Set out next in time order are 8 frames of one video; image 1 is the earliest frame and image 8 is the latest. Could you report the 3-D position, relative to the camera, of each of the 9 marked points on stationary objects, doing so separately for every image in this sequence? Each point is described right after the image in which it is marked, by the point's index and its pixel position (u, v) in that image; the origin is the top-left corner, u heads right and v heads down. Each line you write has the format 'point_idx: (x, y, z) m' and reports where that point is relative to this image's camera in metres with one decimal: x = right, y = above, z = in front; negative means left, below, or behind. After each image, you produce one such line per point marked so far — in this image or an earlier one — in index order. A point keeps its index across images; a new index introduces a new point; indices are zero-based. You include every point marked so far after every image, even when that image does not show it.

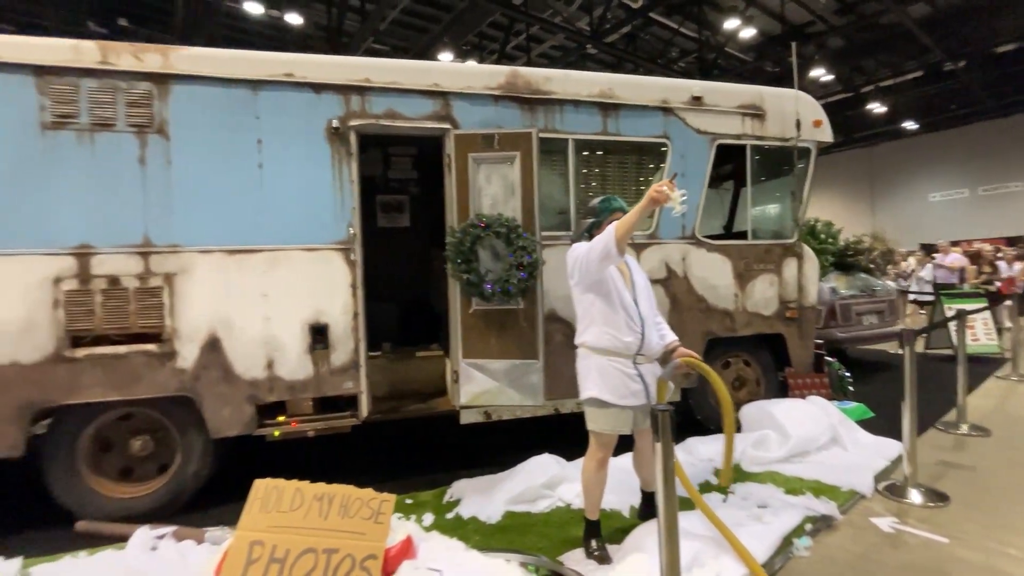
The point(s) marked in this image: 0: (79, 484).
0: (-3.1, -1.4, +3.4) m
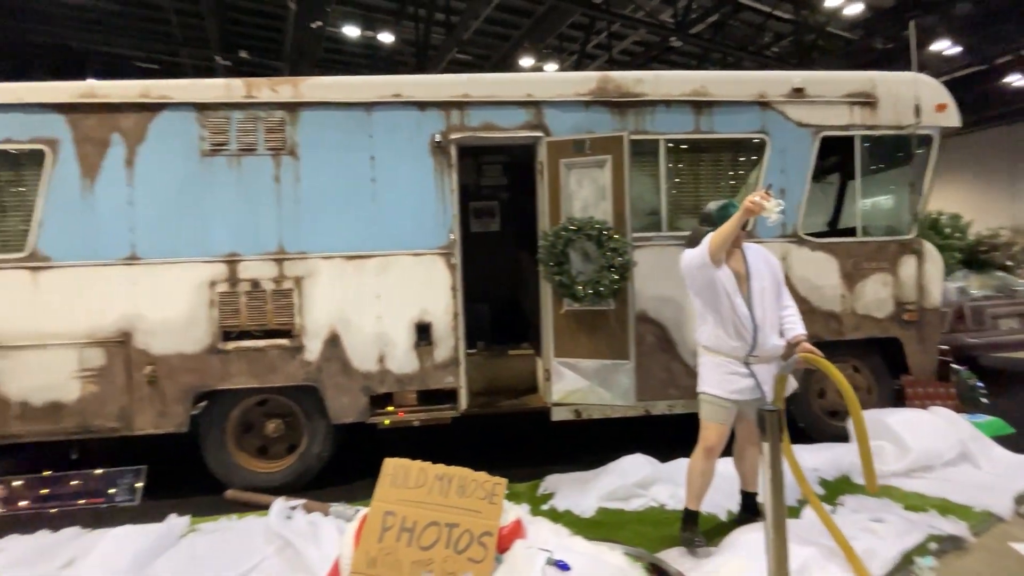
0: (-2.4, -1.4, +4.0) m
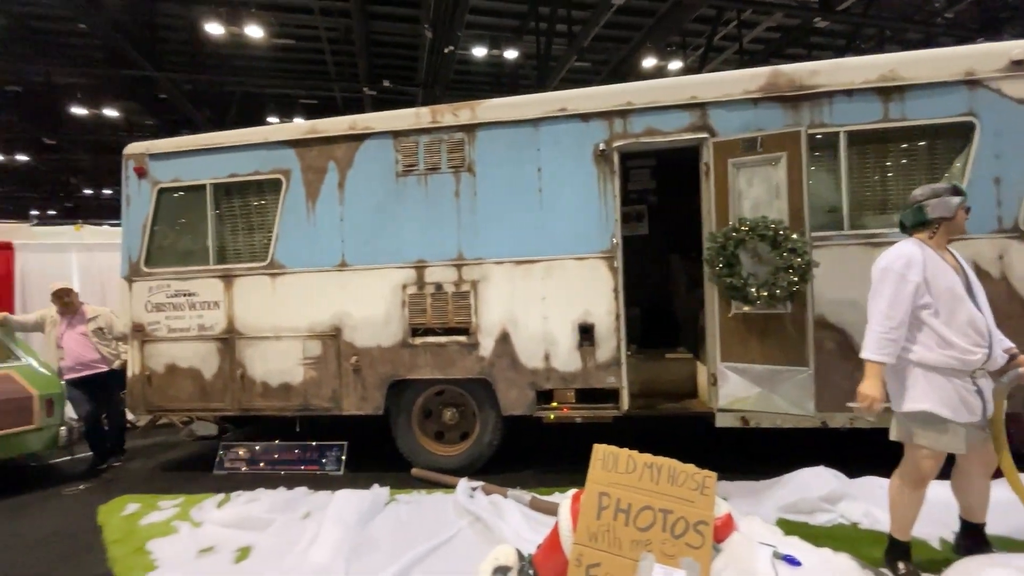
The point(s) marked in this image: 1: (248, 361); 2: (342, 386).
0: (-0.9, -1.4, +4.5) m
1: (-2.5, -0.7, +4.6) m
2: (-1.6, -0.9, +4.5) m
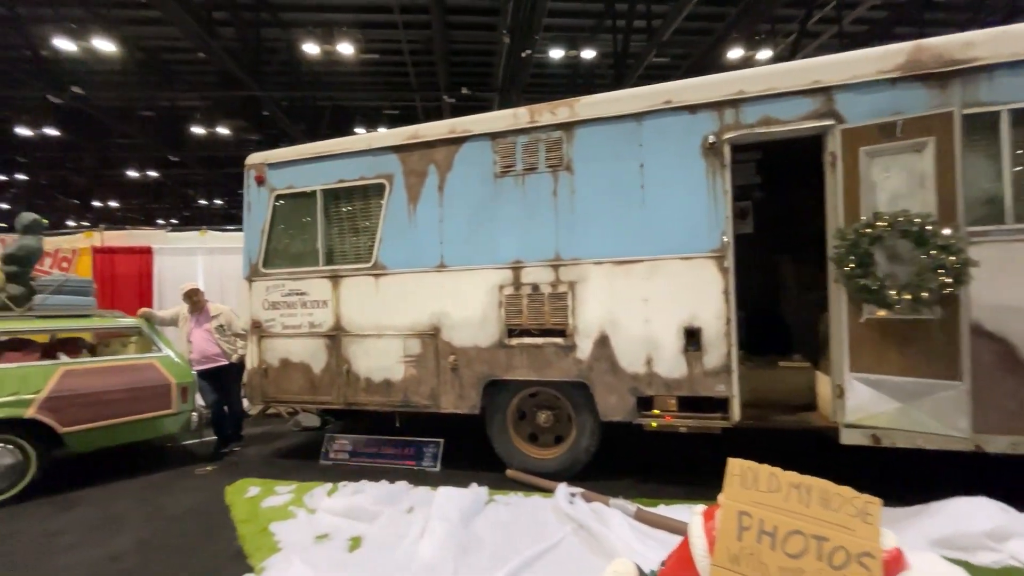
0: (0.0, -1.4, +4.5) m
1: (-1.6, -0.7, +4.8) m
2: (-0.7, -0.9, +4.6) m
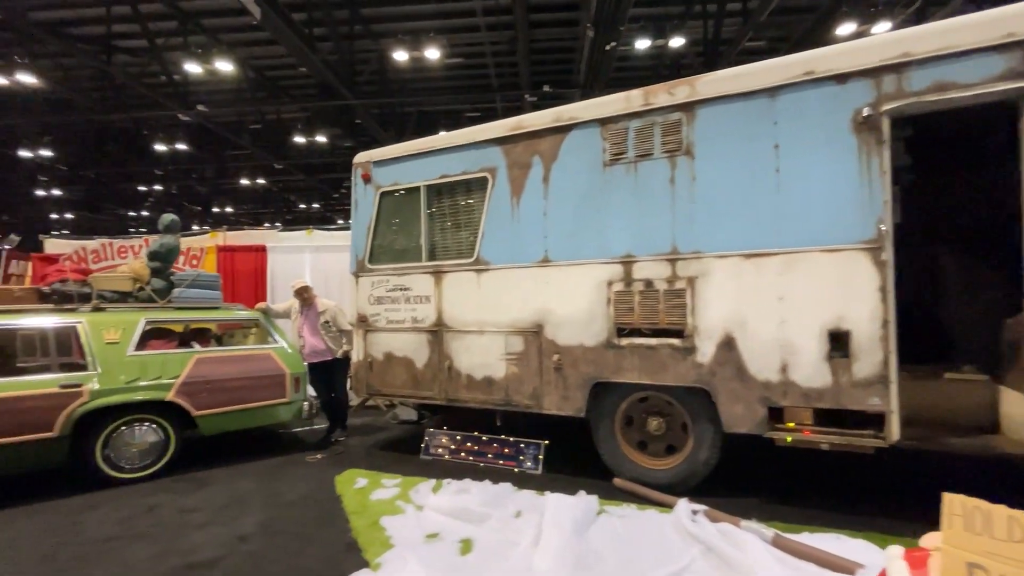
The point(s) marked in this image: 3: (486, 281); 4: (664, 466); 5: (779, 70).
0: (+0.9, -1.4, +4.2) m
1: (-0.6, -0.7, +4.8) m
2: (+0.3, -0.9, +4.4) m
3: (-0.3, +0.1, +4.6) m
4: (+1.3, -1.5, +4.1) m
5: (+2.0, +1.6, +3.5) m
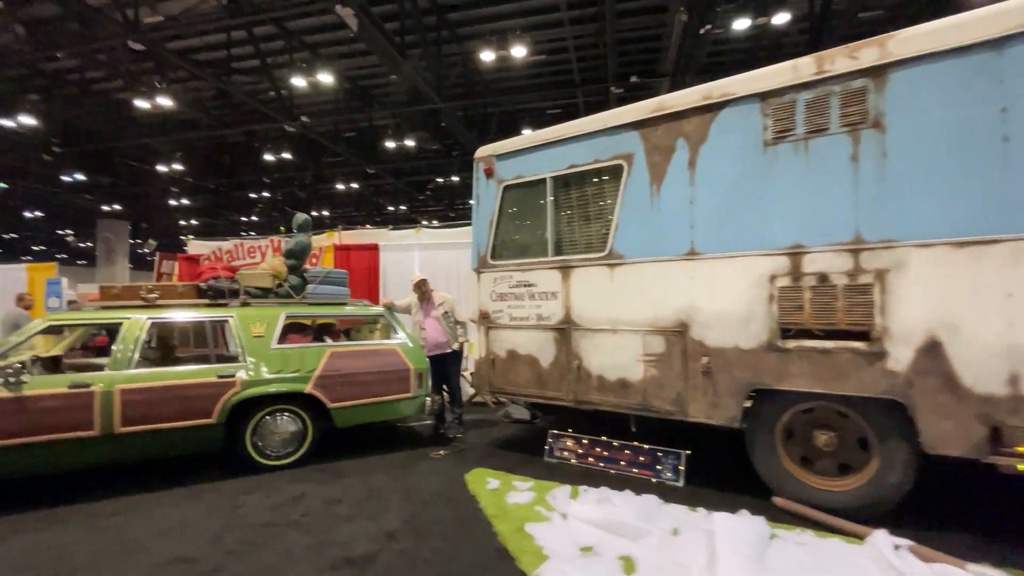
0: (+2.1, -1.4, +3.8) m
1: (+0.7, -0.6, +4.5) m
2: (+1.5, -0.8, +4.0) m
3: (+1.0, +0.1, +4.3) m
4: (+2.4, -1.5, +3.6) m
5: (+3.0, +1.6, +2.9) m
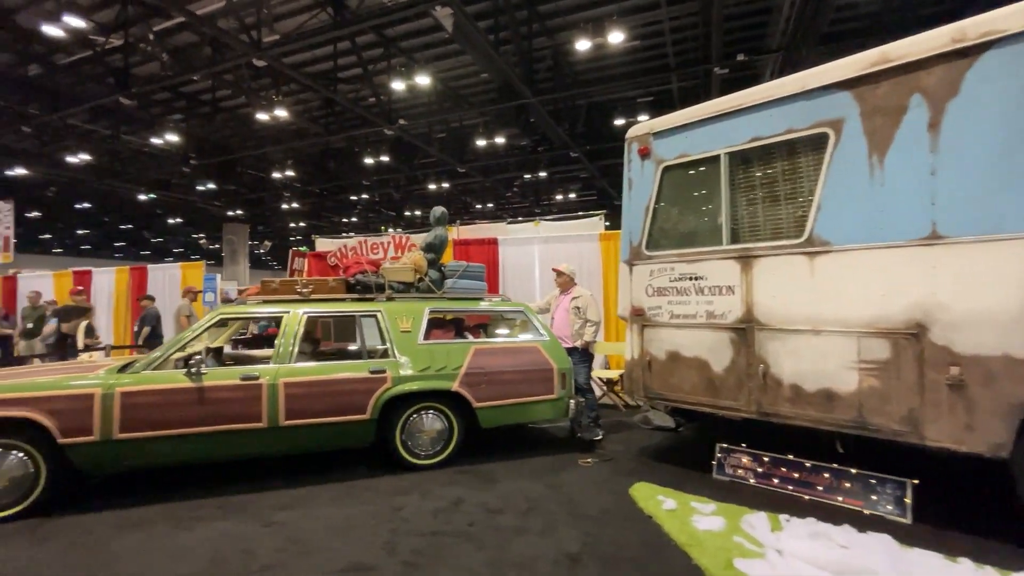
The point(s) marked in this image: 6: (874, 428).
0: (+3.3, -1.3, +2.9) m
1: (+2.1, -0.6, +3.9) m
2: (+2.8, -0.8, +3.2) m
3: (+2.3, +0.2, +3.6) m
4: (+3.6, -1.4, +2.6) m
5: (+4.1, +1.7, +1.9) m
6: (+2.6, -1.0, +3.4) m
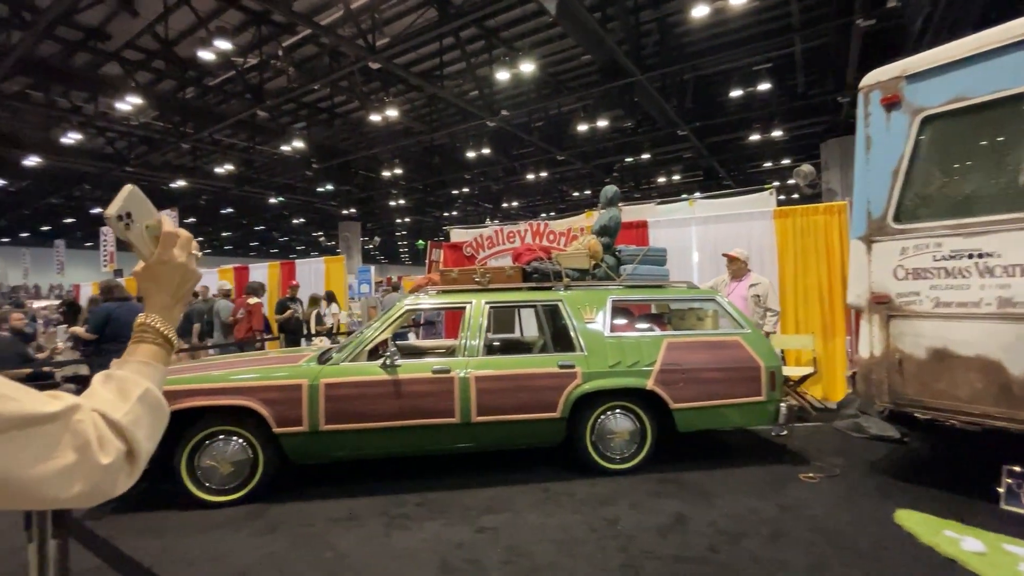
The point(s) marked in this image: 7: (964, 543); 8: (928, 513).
0: (+4.7, -1.2, +1.7) m
1: (+3.7, -0.4, +2.9) m
2: (+4.2, -0.7, +2.1) m
3: (+3.8, +0.3, +2.6) m
4: (+4.9, -1.3, +1.4) m
5: (+5.2, +1.8, +0.5) m
6: (+4.0, -0.9, +2.3) m
7: (+2.7, -1.6, +2.9) m
8: (+3.0, -1.6, +3.4) m
